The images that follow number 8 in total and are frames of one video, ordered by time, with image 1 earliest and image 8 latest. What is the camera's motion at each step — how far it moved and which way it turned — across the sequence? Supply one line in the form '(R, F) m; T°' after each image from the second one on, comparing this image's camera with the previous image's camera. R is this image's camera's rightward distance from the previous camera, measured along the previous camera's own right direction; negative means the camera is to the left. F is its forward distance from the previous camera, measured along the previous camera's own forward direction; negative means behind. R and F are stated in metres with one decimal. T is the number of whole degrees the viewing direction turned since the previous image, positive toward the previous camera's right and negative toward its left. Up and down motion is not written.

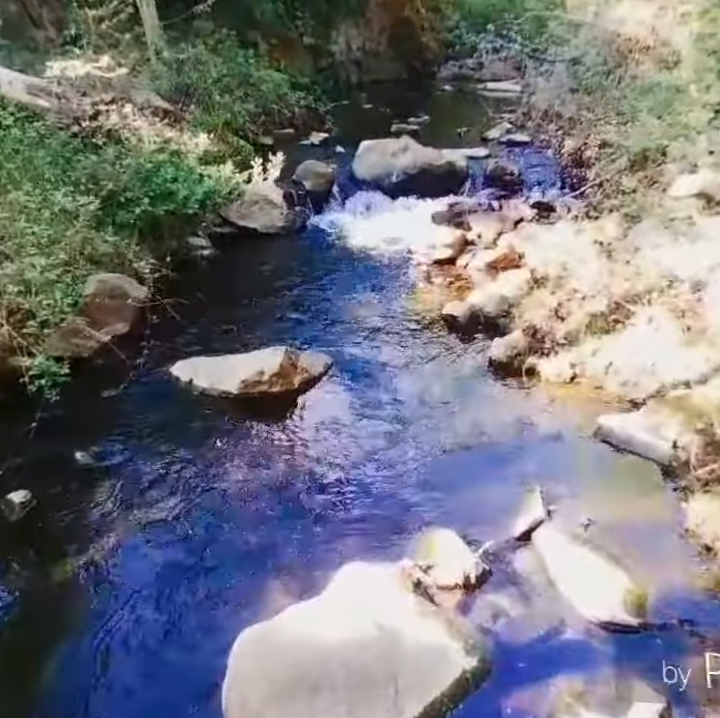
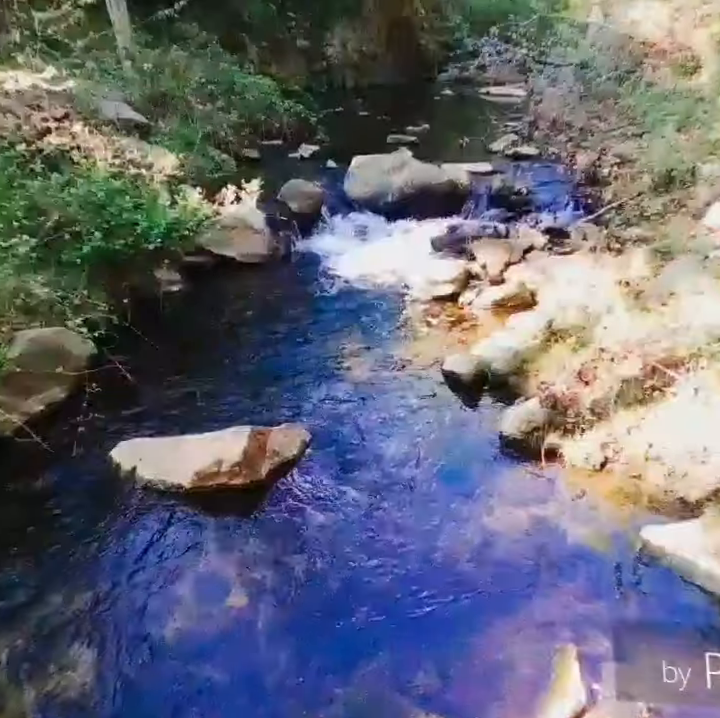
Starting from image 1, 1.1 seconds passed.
(+0.1, +0.6) m; 0°
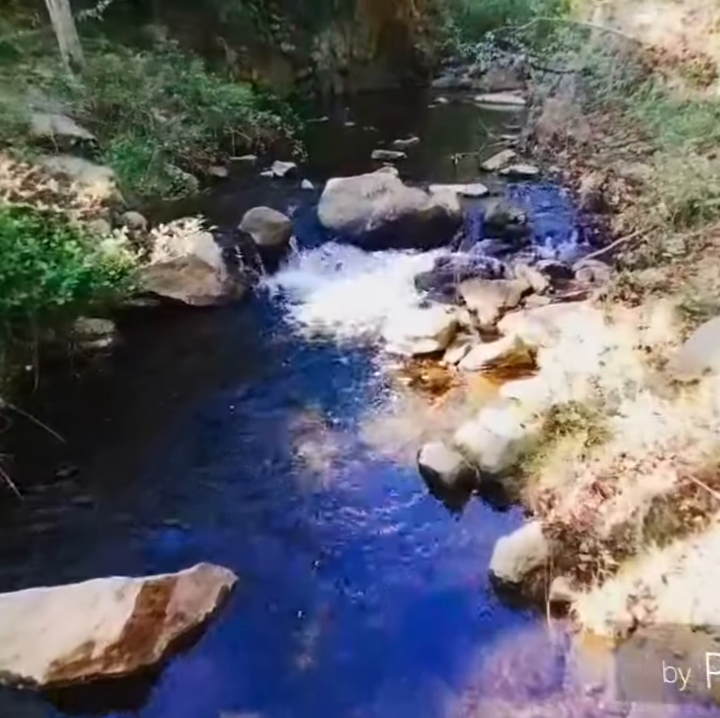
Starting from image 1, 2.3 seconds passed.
(+0.2, +0.8) m; 0°
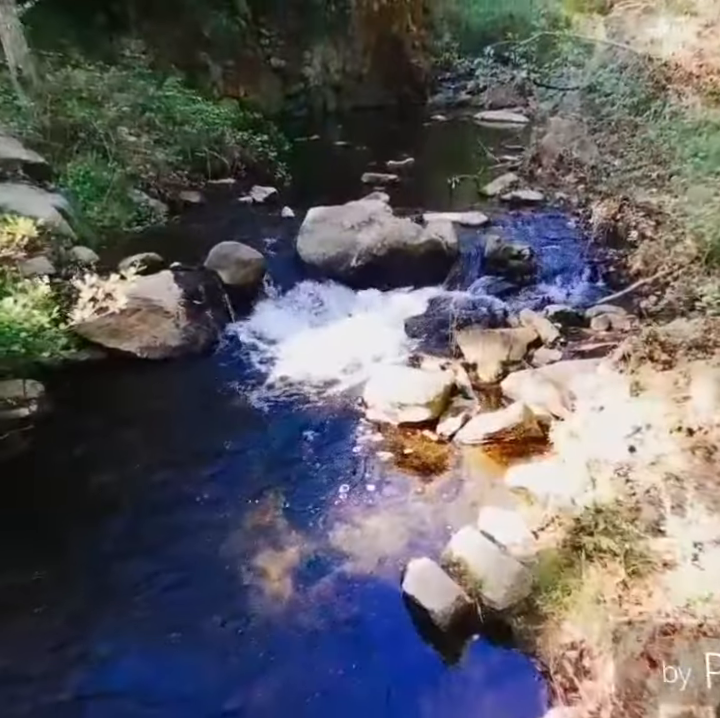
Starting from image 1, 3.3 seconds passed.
(+0.1, +0.6) m; 0°
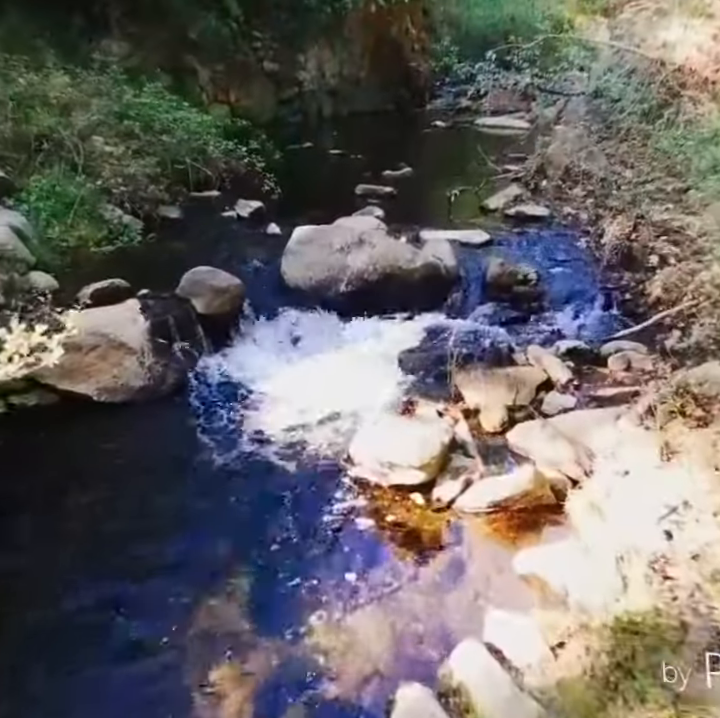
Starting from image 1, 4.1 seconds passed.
(+0.1, +0.4) m; 0°
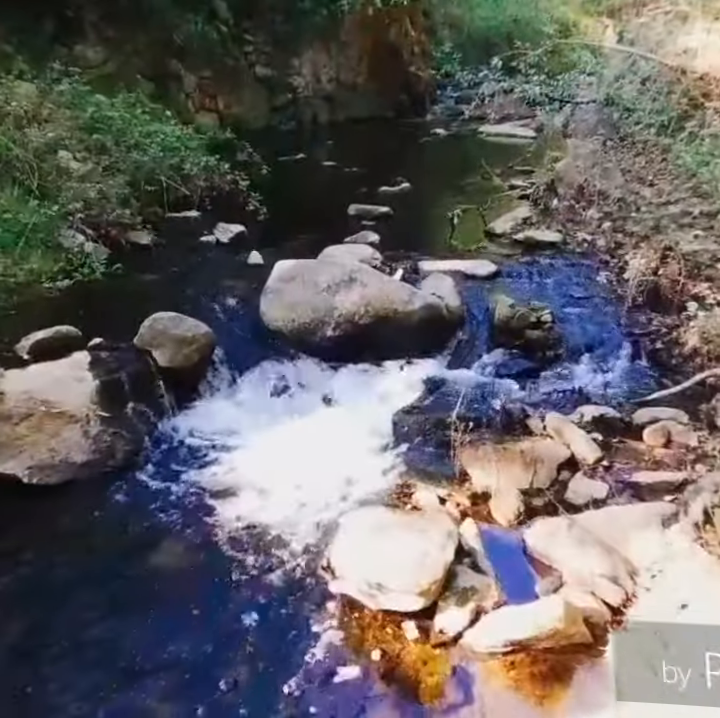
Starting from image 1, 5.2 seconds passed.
(+0.1, +0.6) m; 0°
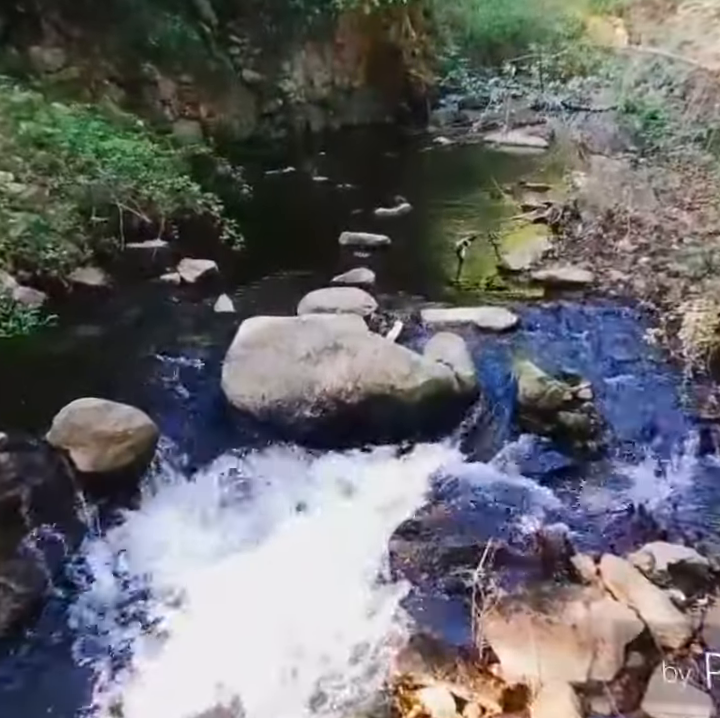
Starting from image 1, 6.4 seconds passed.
(+0.1, +0.9) m; 0°
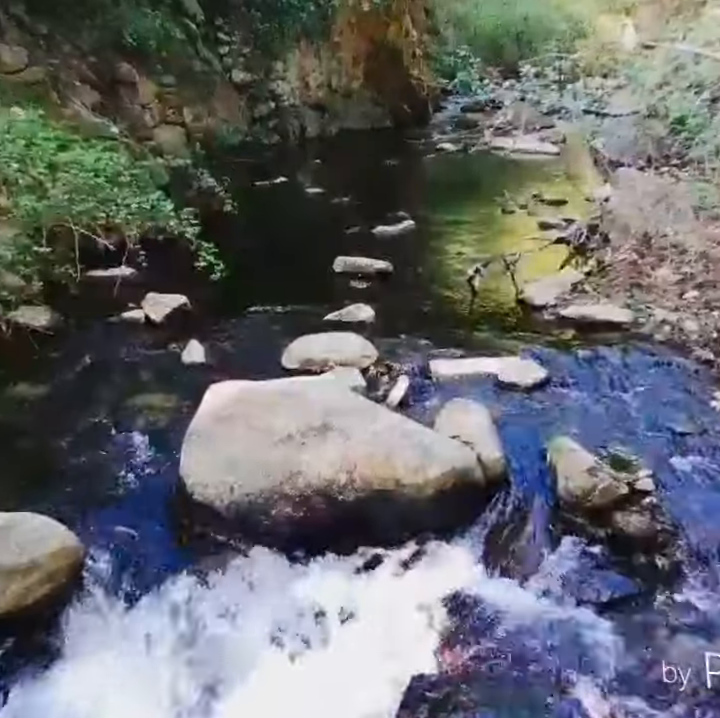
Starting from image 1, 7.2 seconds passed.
(0.0, +0.7) m; 0°
